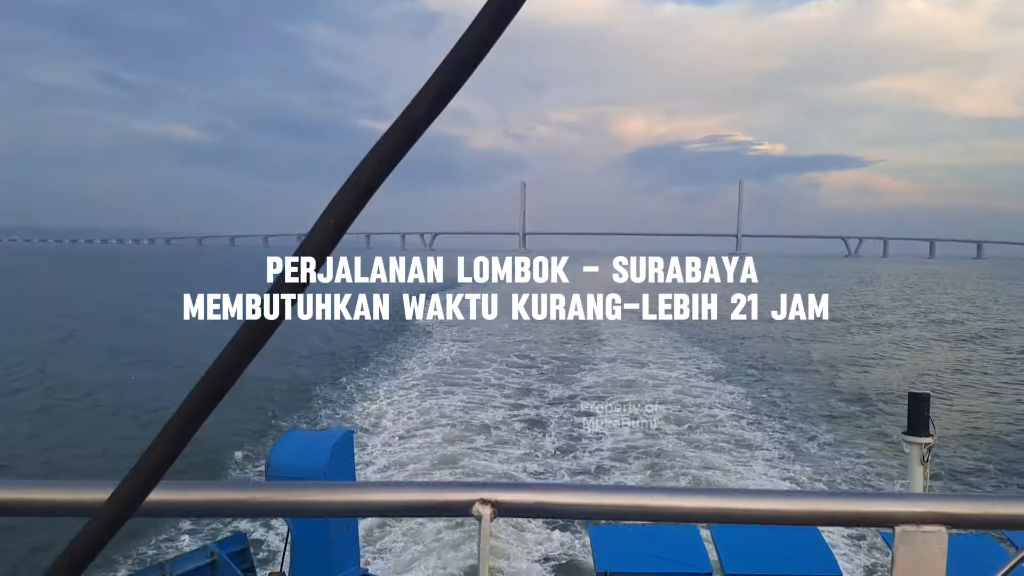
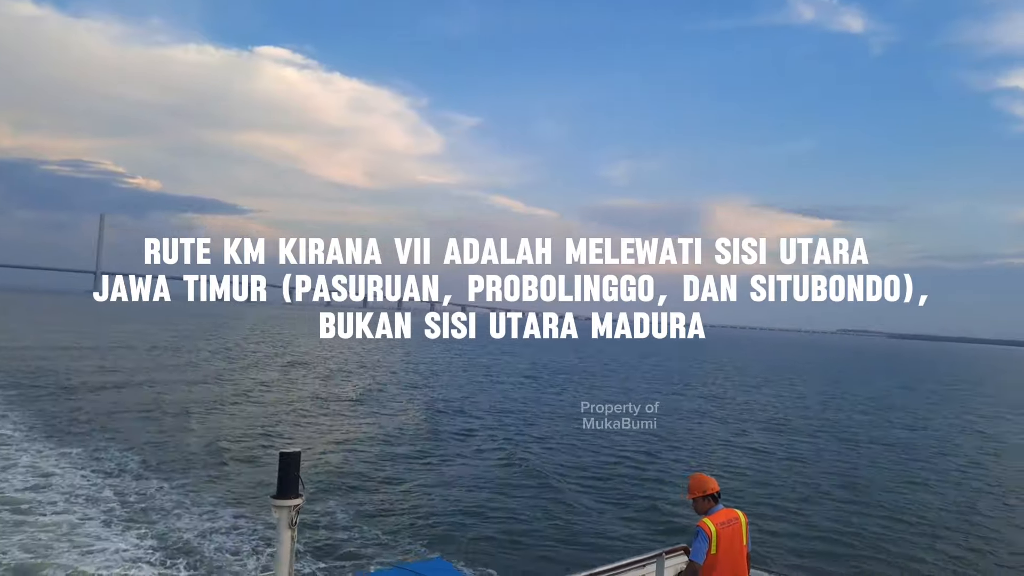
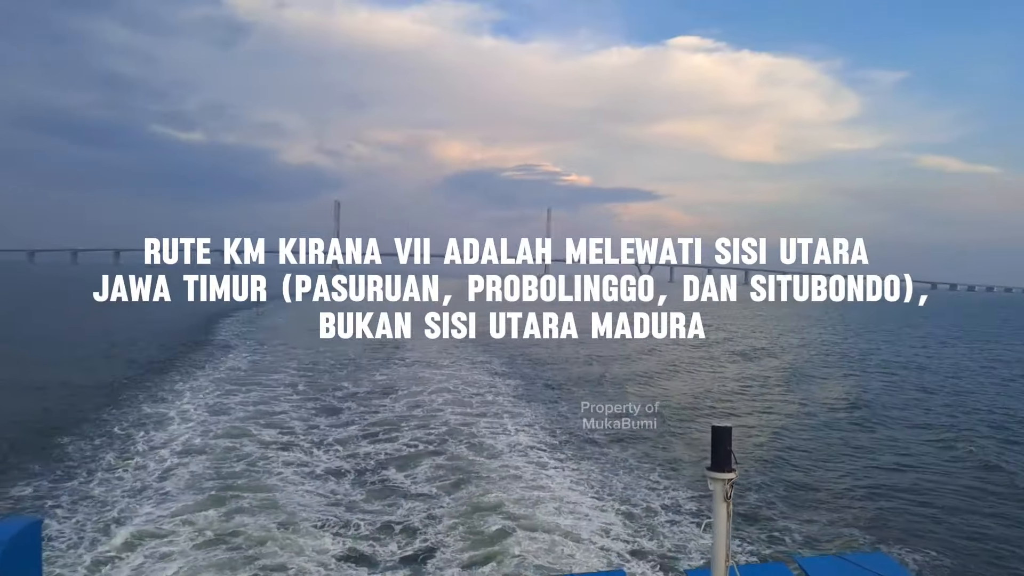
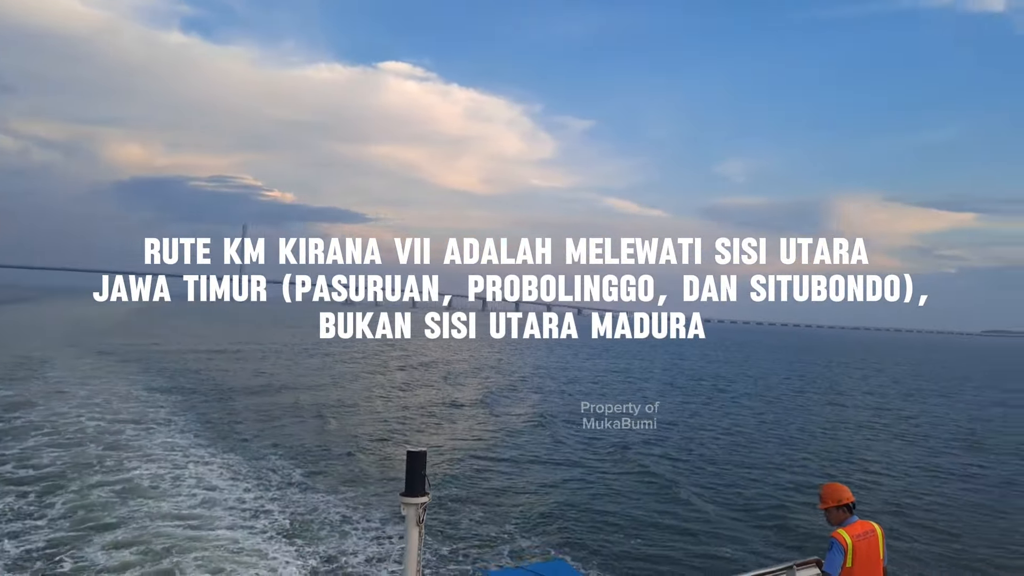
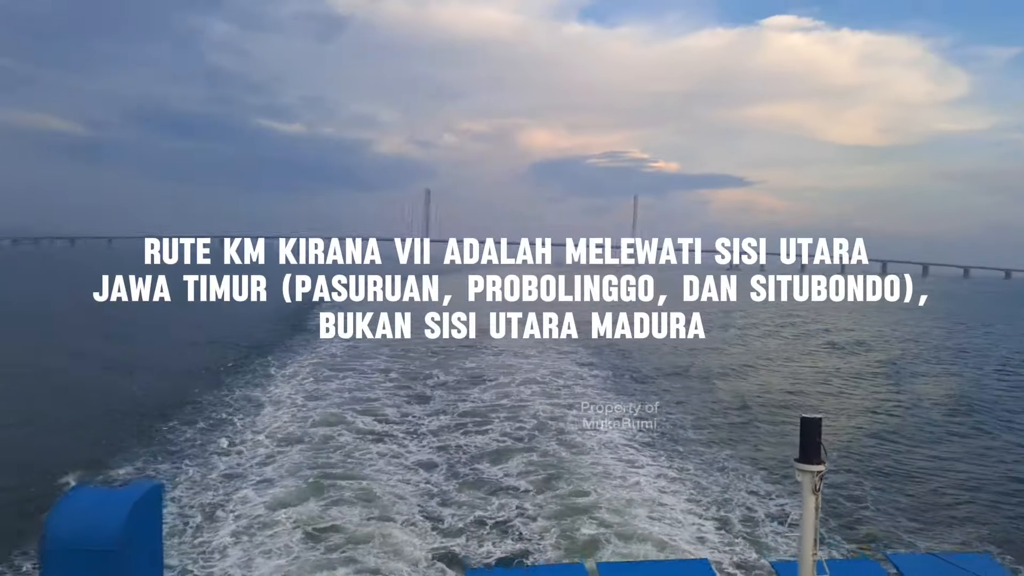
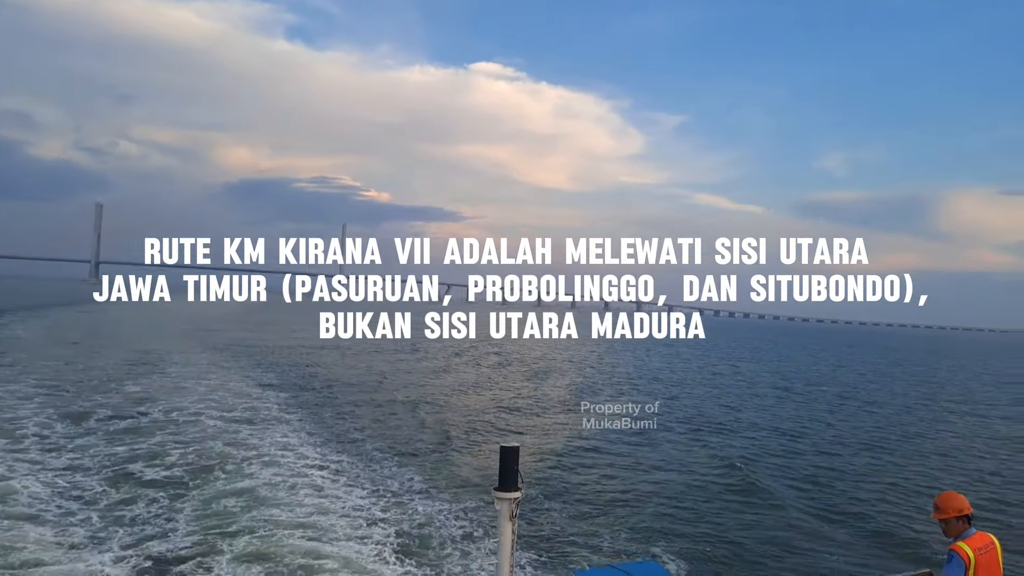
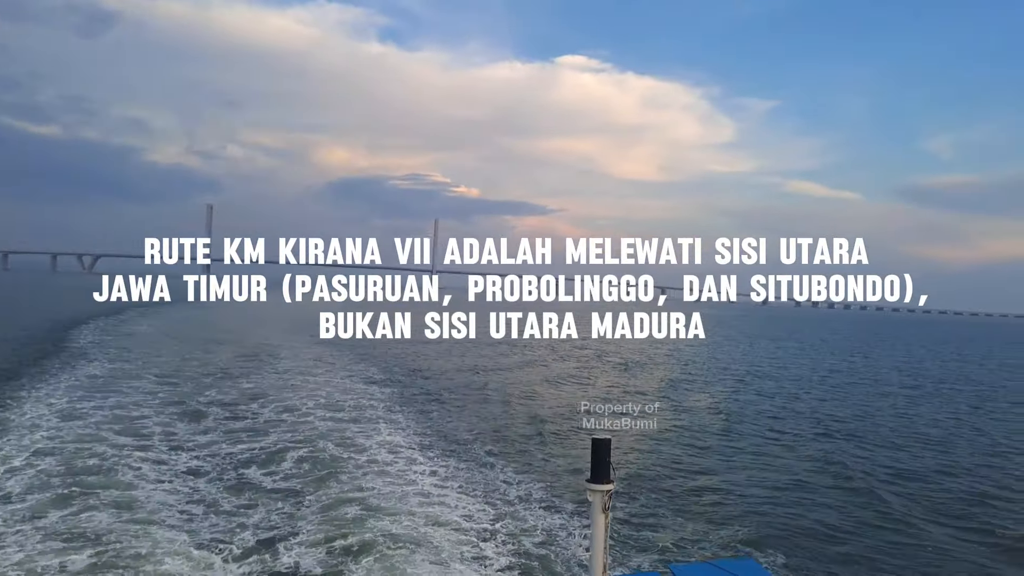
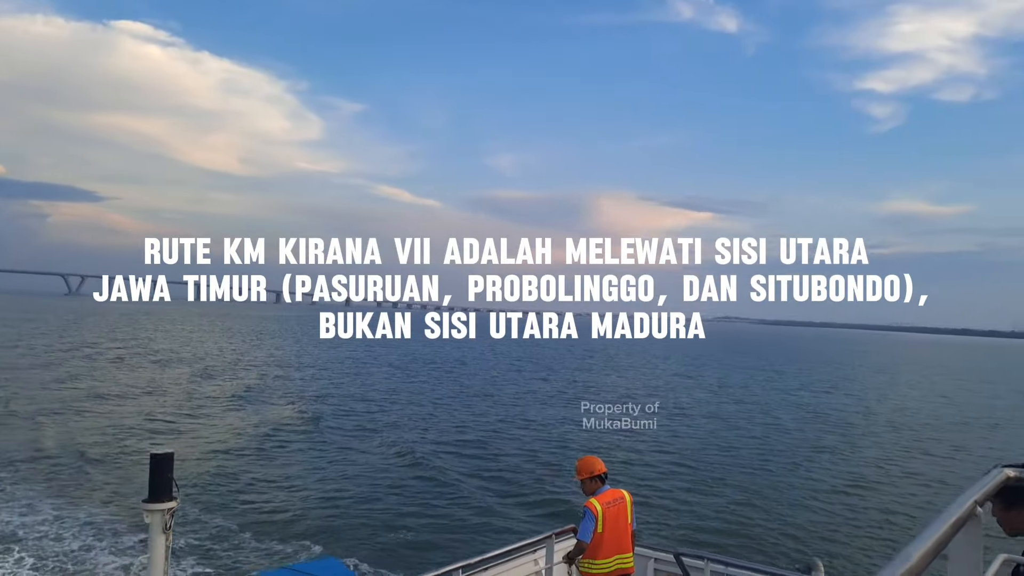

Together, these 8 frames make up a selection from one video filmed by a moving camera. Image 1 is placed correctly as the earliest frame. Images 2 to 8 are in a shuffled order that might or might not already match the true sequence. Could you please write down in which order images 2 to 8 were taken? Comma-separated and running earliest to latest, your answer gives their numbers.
5, 3, 7, 6, 4, 2, 8
